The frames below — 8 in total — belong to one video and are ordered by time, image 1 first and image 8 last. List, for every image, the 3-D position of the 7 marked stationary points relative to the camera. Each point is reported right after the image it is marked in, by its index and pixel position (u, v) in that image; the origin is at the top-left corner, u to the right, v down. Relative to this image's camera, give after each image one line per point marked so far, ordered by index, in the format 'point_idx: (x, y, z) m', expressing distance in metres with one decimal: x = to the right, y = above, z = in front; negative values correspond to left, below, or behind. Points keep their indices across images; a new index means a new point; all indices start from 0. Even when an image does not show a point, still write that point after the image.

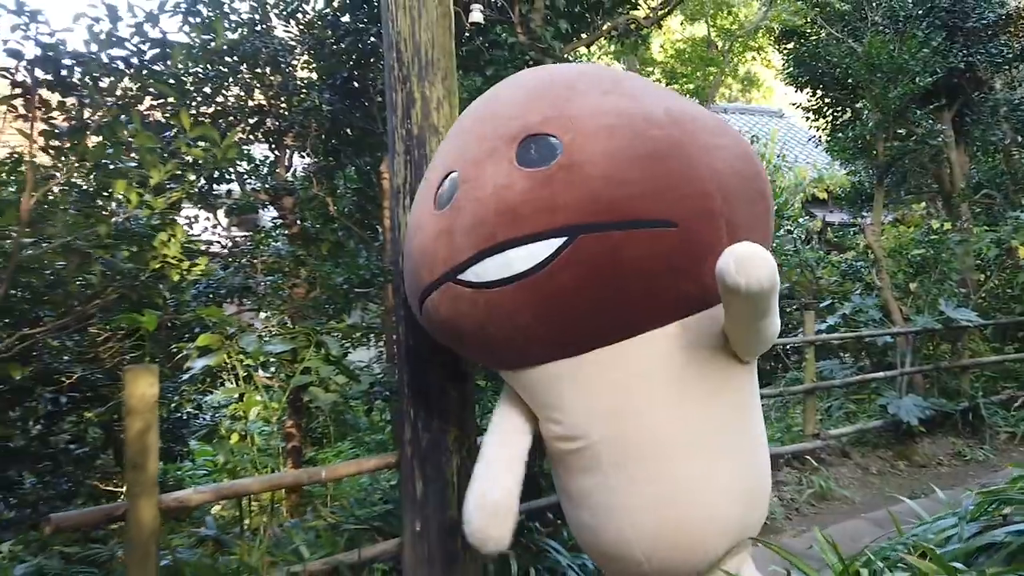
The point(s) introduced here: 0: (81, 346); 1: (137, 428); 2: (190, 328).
0: (-1.2, -0.2, +2.4) m
1: (-0.8, -0.3, +2.0) m
2: (-1.0, -0.1, +2.8) m
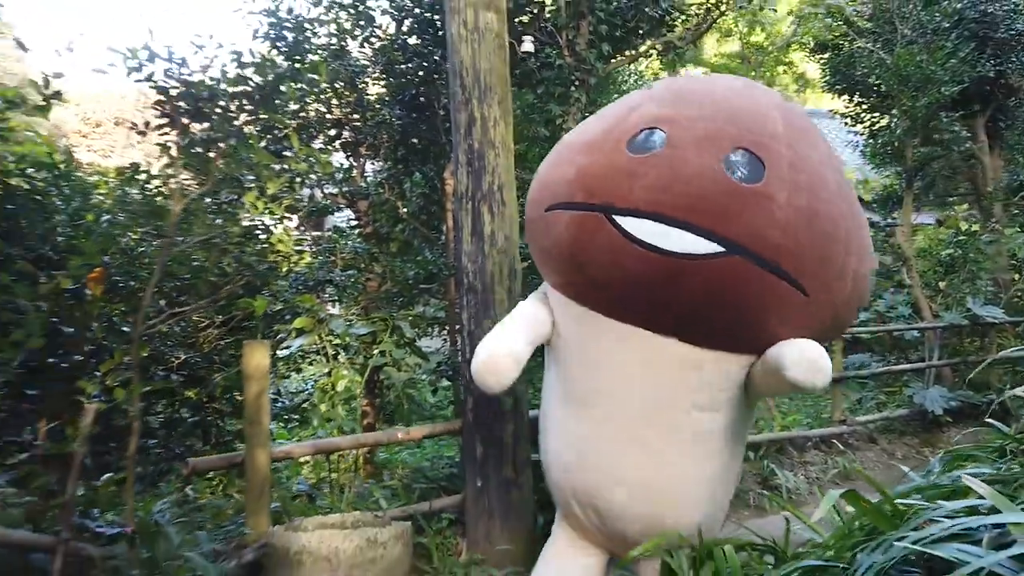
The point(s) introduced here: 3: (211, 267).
0: (-1.1, -0.1, +2.9) m
1: (-0.7, -0.3, +2.5) m
2: (-0.8, -0.1, +3.2) m
3: (-1.0, +0.1, +2.9) m
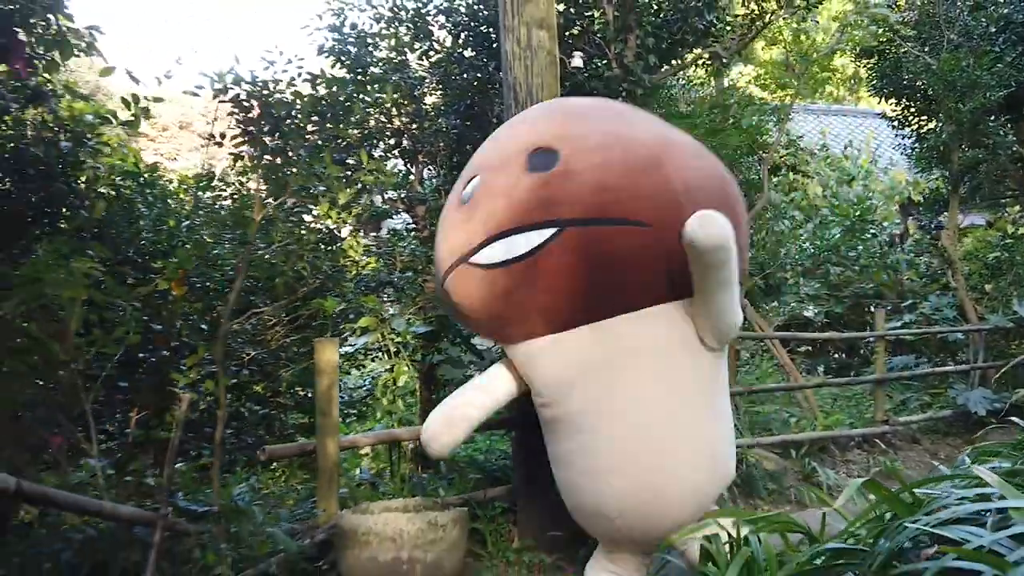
0: (-0.9, -0.1, +3.1) m
1: (-0.6, -0.3, +2.7) m
2: (-0.6, -0.1, +3.5) m
3: (-0.8, +0.1, +3.2) m
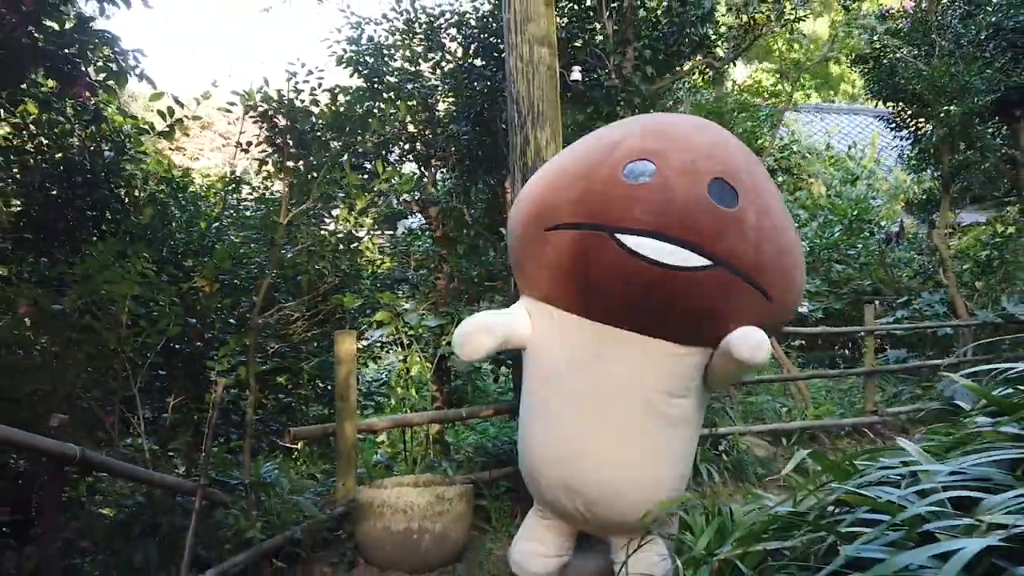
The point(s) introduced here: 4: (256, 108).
0: (-0.9, -0.1, +3.4) m
1: (-0.6, -0.3, +3.0) m
2: (-0.6, -0.1, +3.7) m
3: (-0.8, +0.1, +3.4) m
4: (-1.0, +0.7, +3.6) m
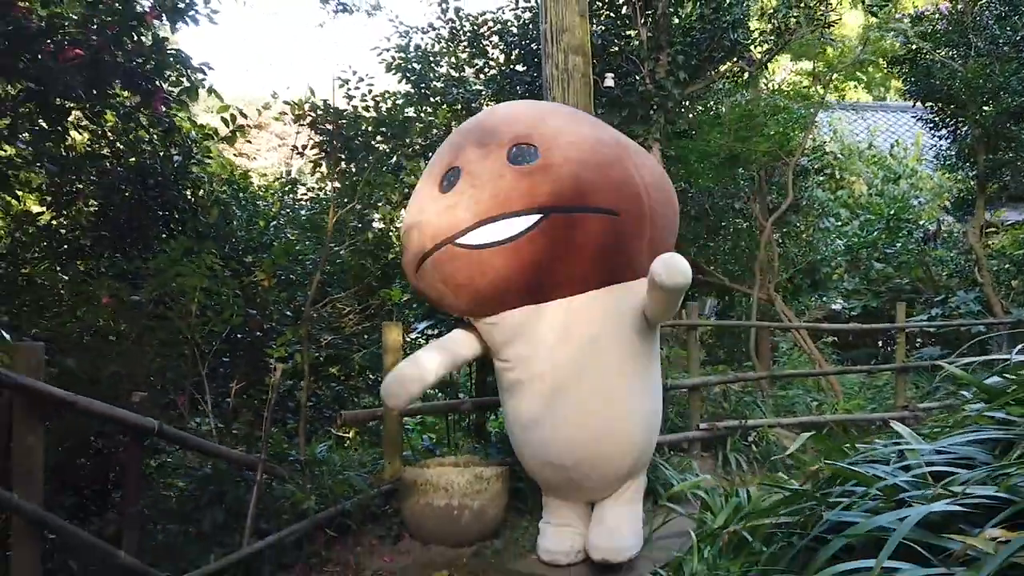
0: (-0.7, -0.1, +3.7) m
1: (-0.4, -0.3, +3.2) m
2: (-0.4, -0.1, +4.0) m
3: (-0.6, +0.1, +3.7) m
4: (-0.9, +0.8, +3.9) m
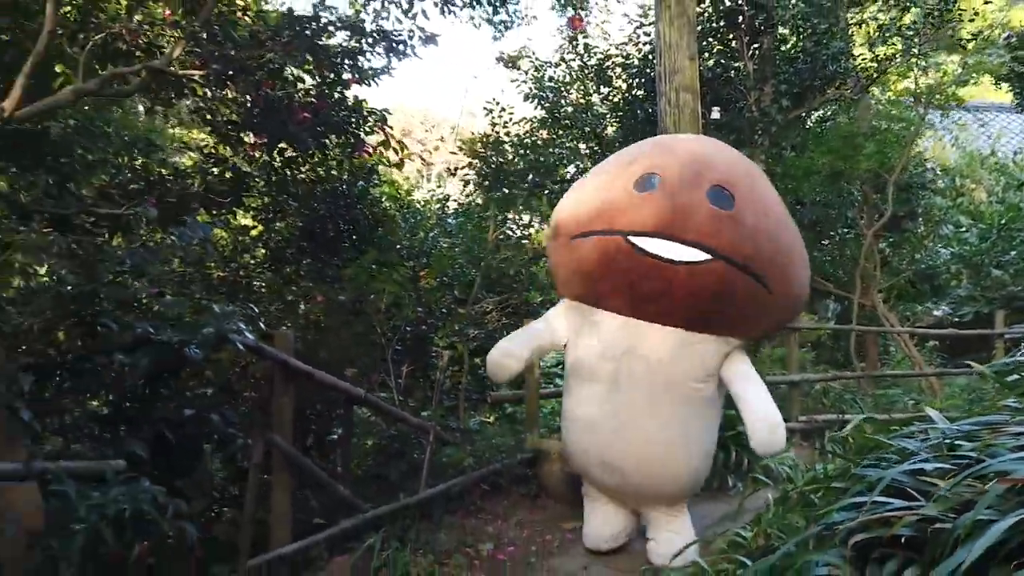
0: (-0.1, -0.1, +4.4) m
1: (+0.1, -0.3, +3.9) m
2: (+0.2, -0.1, +4.7) m
3: (0.0, +0.1, +4.4) m
4: (-0.3, +0.7, +4.6) m
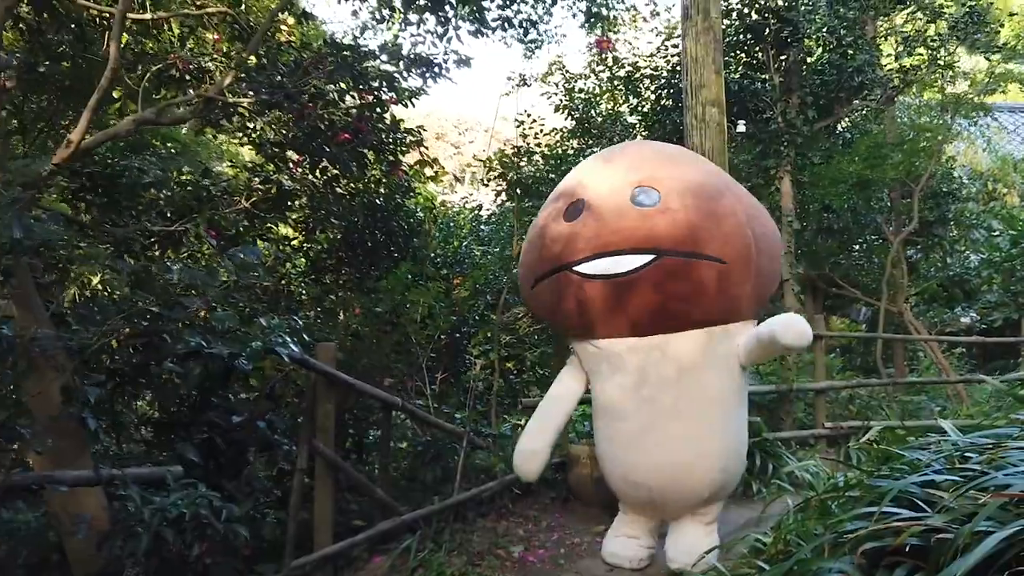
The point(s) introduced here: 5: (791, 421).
0: (0.0, -0.2, +4.5) m
1: (+0.2, -0.3, +4.0) m
2: (+0.3, -0.1, +4.8) m
3: (+0.1, 0.0, +4.5) m
4: (-0.1, +0.7, +4.8) m
5: (+1.5, -0.7, +4.7) m
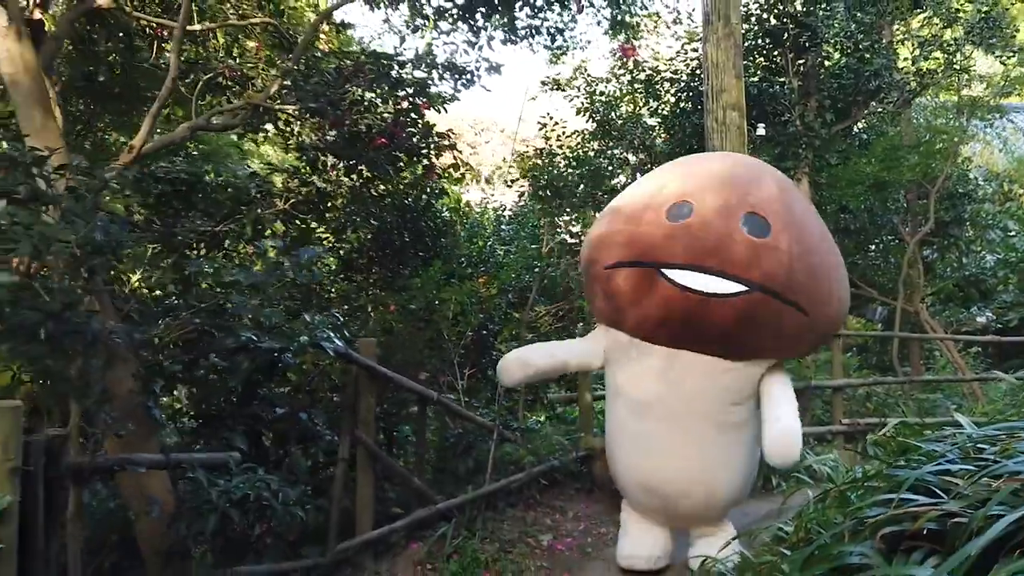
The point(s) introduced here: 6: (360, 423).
0: (+0.1, -0.2, +4.7) m
1: (+0.3, -0.3, +4.2) m
2: (+0.5, -0.1, +4.9) m
3: (+0.2, 0.0, +4.7) m
4: (0.0, +0.7, +4.9) m
5: (+1.6, -0.7, +4.8) m
6: (-0.5, -0.4, +3.0) m
